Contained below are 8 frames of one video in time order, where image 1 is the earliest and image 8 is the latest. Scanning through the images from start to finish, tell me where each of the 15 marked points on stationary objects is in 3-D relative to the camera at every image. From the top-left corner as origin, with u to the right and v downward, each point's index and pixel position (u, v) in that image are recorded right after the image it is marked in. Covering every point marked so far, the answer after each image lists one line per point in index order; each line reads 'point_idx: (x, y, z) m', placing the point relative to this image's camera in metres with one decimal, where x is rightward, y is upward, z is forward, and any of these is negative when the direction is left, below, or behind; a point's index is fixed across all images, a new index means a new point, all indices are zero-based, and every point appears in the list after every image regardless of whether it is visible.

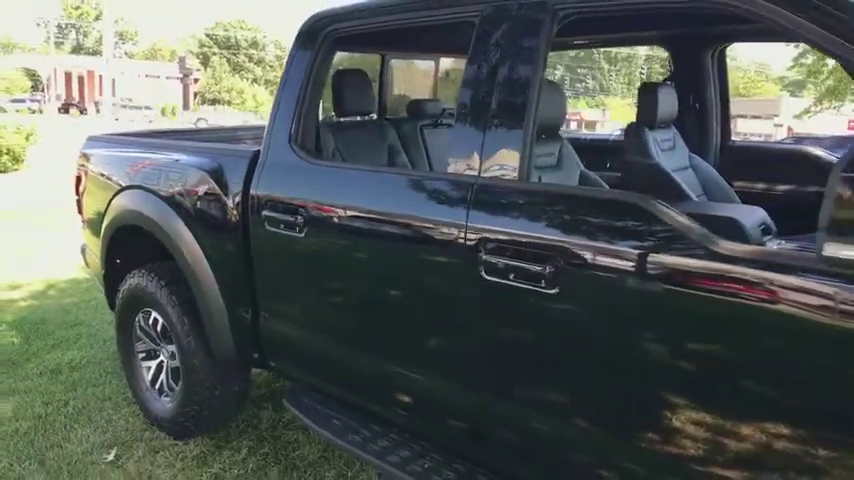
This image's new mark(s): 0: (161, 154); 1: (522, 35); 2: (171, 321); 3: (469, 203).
0: (-1.4, +0.4, +3.3) m
1: (+0.3, +0.7, +2.1) m
2: (-1.3, -0.4, +3.2) m
3: (+0.1, +0.1, +2.1) m
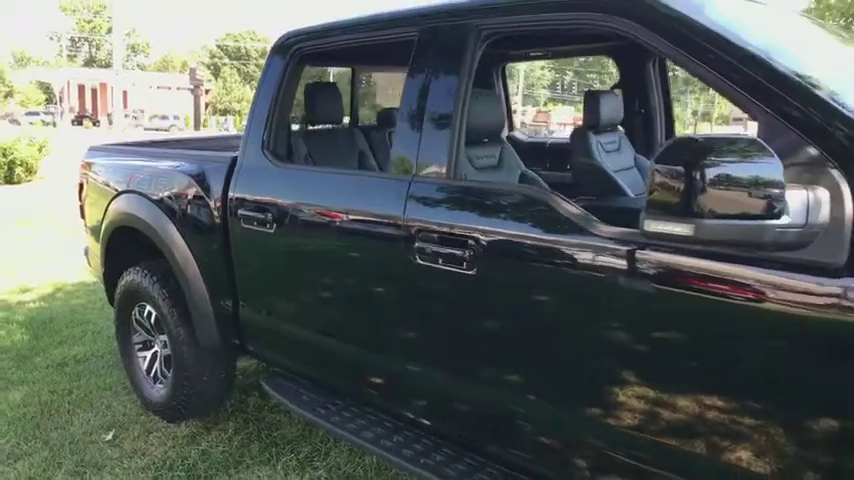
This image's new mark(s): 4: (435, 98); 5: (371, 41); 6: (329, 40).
0: (-1.6, +0.4, +3.7) m
1: (0.0, +0.7, +2.4) m
2: (-1.5, -0.4, +3.5) m
3: (-0.1, +0.2, +2.4) m
4: (0.0, +0.5, +2.4) m
5: (-0.2, +0.8, +2.7) m
6: (-0.4, +0.9, +2.9) m
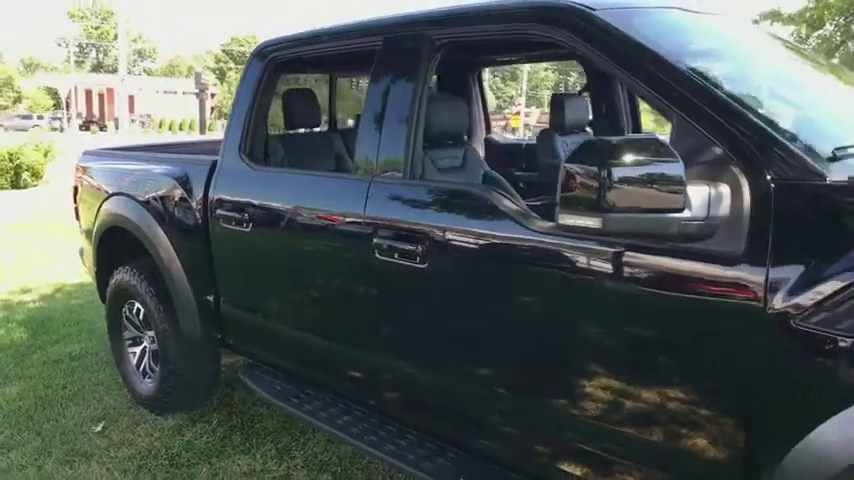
0: (-1.7, +0.4, +3.8) m
1: (-0.1, +0.7, +2.5) m
2: (-1.6, -0.4, +3.7) m
3: (-0.3, +0.2, +2.5) m
4: (-0.2, +0.5, +2.5) m
5: (-0.4, +0.8, +2.9) m
6: (-0.6, +0.9, +3.0) m
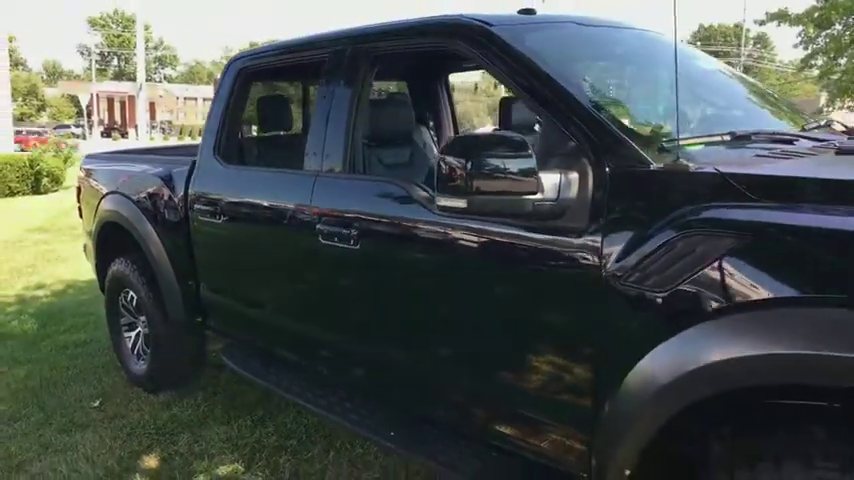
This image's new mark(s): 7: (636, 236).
0: (-1.9, +0.5, +4.2) m
1: (-0.4, +0.8, +2.9) m
2: (-1.8, -0.4, +4.1) m
3: (-0.5, +0.2, +2.9) m
4: (-0.4, +0.6, +2.9) m
5: (-0.7, +0.9, +3.2) m
6: (-0.8, +0.9, +3.4) m
7: (+0.6, 0.0, +1.8) m
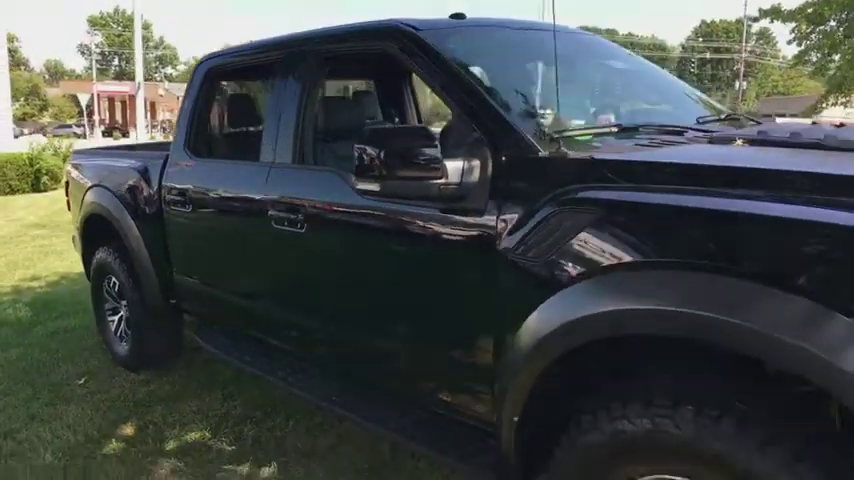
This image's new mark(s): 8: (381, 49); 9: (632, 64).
0: (-2.2, +0.6, +4.5) m
1: (-0.6, +0.8, +3.2) m
2: (-2.1, -0.3, +4.4) m
3: (-0.8, +0.3, +3.2) m
4: (-0.7, +0.7, +3.2) m
5: (-0.9, +0.9, +3.5) m
6: (-1.1, +1.0, +3.7) m
7: (+0.3, +0.1, +2.1) m
8: (-0.2, +0.8, +2.8) m
9: (+1.1, +0.9, +3.4) m
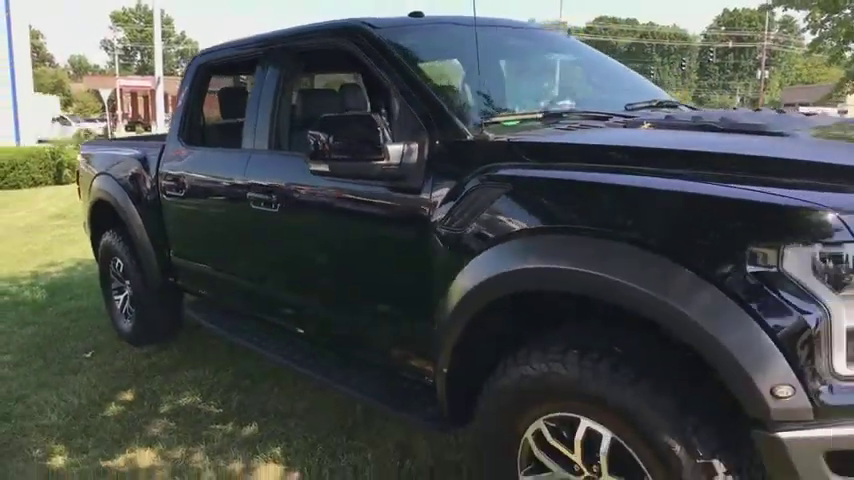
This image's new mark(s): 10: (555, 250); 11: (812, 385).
0: (-2.3, +0.7, +4.9) m
1: (-0.8, +0.9, +3.5) m
2: (-2.2, -0.2, +4.7) m
3: (-1.0, +0.4, +3.5) m
4: (-0.9, +0.8, +3.5) m
5: (-1.1, +1.0, +3.8) m
6: (-1.3, +1.1, +4.0) m
7: (+0.1, +0.2, +2.4) m
8: (-0.4, +0.9, +3.1) m
9: (+0.9, +1.1, +3.6) m
10: (+0.4, 0.0, +2.0) m
11: (+0.9, -0.4, +1.6) m
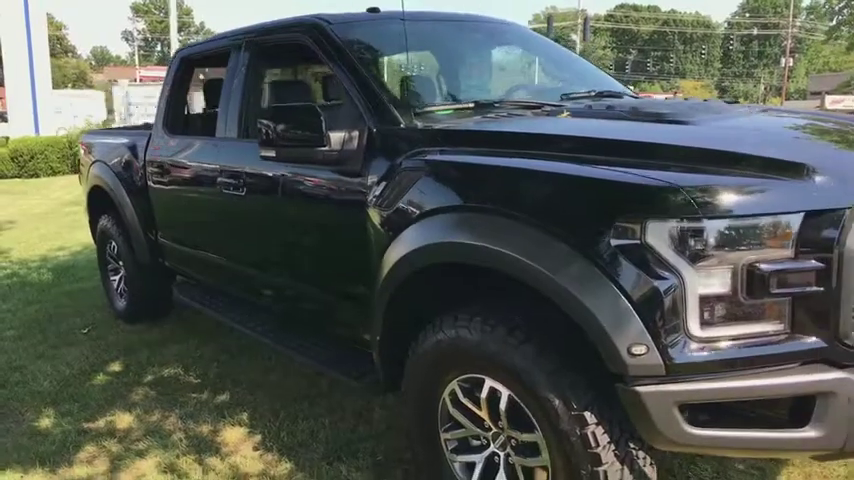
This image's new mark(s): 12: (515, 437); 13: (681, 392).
0: (-2.5, +0.8, +5.2) m
1: (-1.0, +1.1, +3.7) m
2: (-2.4, 0.0, +5.0) m
3: (-1.2, +0.5, +3.7) m
4: (-1.1, +0.9, +3.7) m
5: (-1.3, +1.2, +4.0) m
6: (-1.5, +1.2, +4.2) m
7: (-0.2, +0.3, +2.6) m
8: (-0.6, +1.0, +3.3) m
9: (+0.7, +1.2, +3.8) m
10: (+0.1, 0.0, +2.2) m
11: (+0.7, -0.3, +1.8) m
12: (+0.3, -0.7, +2.1) m
13: (+0.7, -0.4, +1.8) m
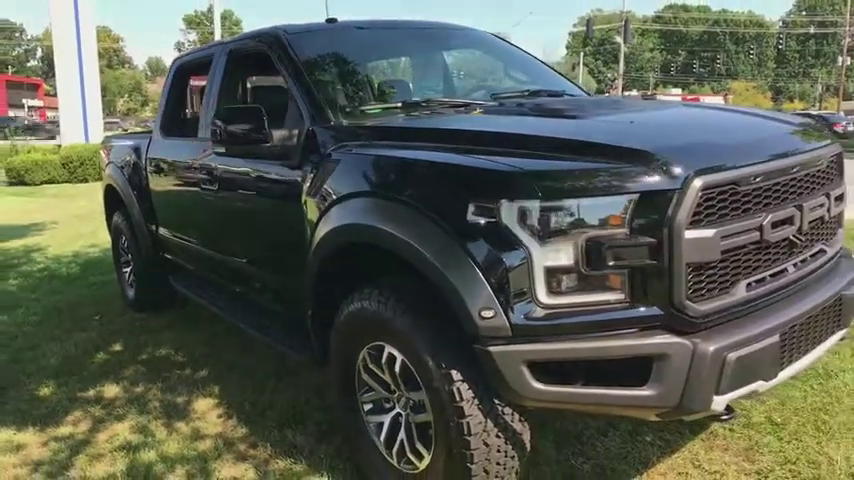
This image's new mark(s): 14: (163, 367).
0: (-2.7, +0.9, +5.6) m
1: (-1.3, +1.1, +4.1) m
2: (-2.6, 0.0, +5.5) m
3: (-1.4, +0.6, +4.1) m
4: (-1.3, +0.9, +4.1) m
5: (-1.5, +1.2, +4.4) m
6: (-1.7, +1.3, +4.6) m
7: (-0.5, +0.3, +2.9) m
8: (-0.9, +1.1, +3.6) m
9: (+0.4, +1.2, +4.1) m
10: (-0.2, +0.1, +2.5) m
11: (+0.3, -0.2, +2.0) m
12: (-0.1, -0.6, +2.4) m
13: (+0.3, -0.4, +2.0) m
14: (-1.7, -0.8, +4.2) m
